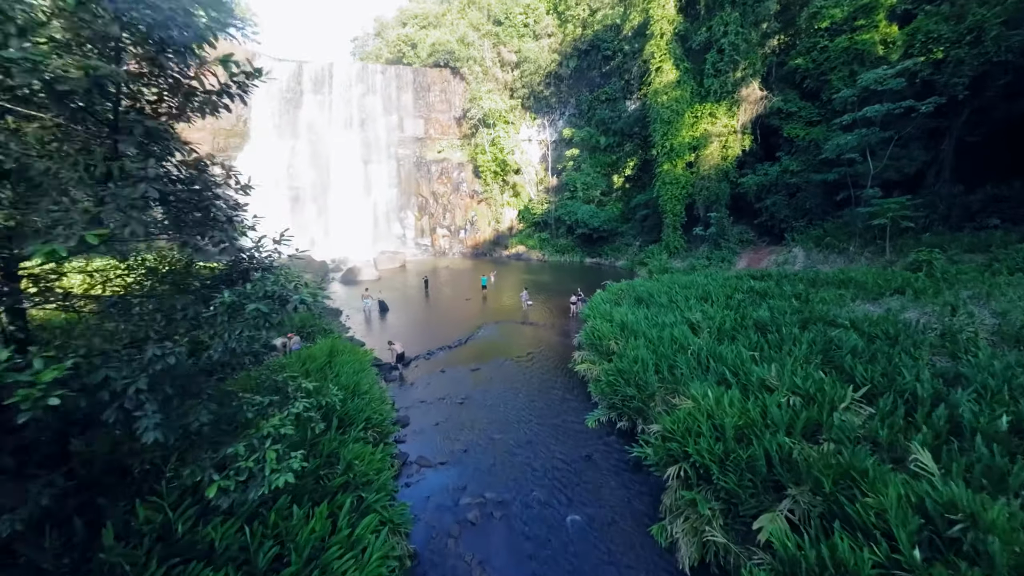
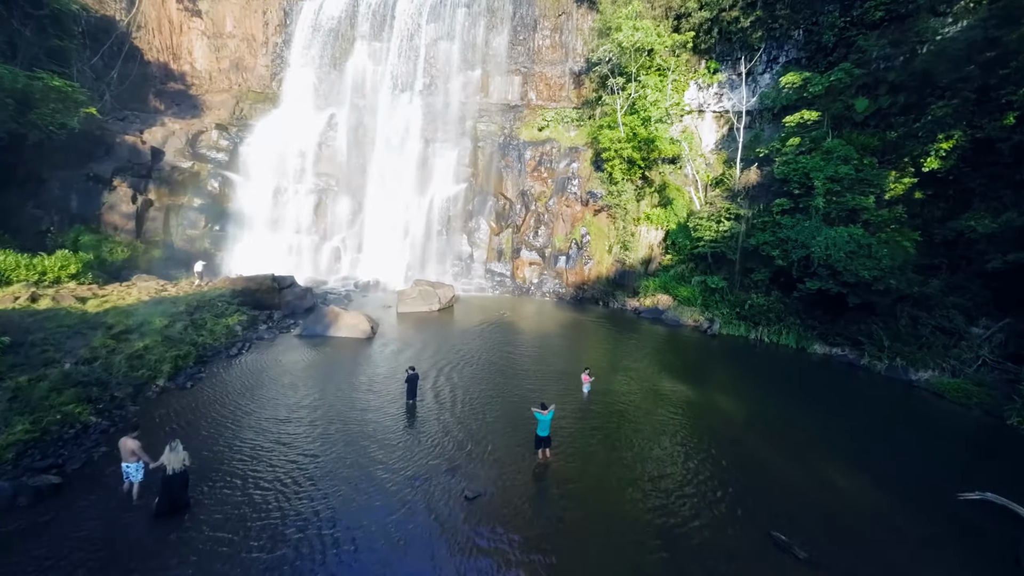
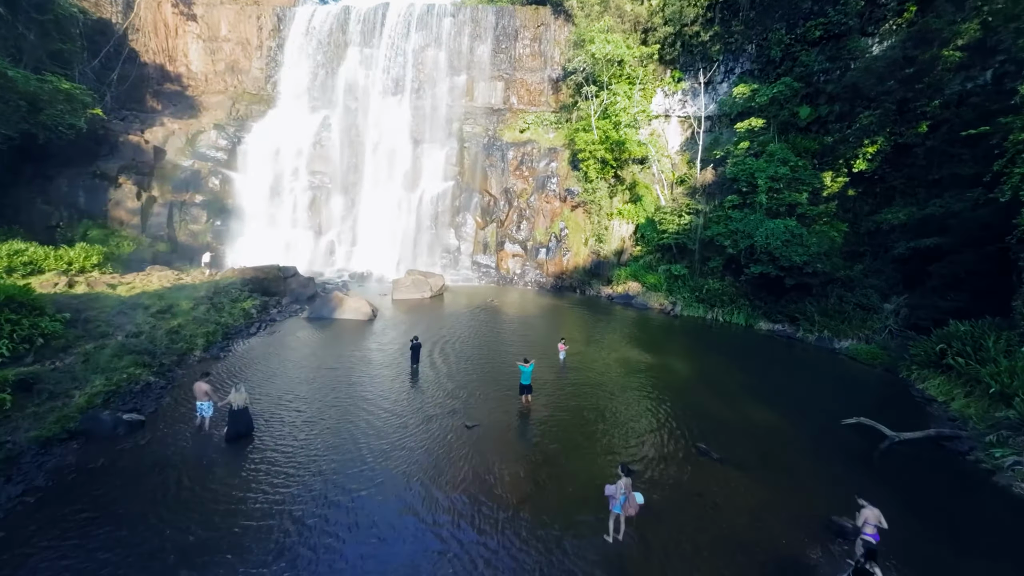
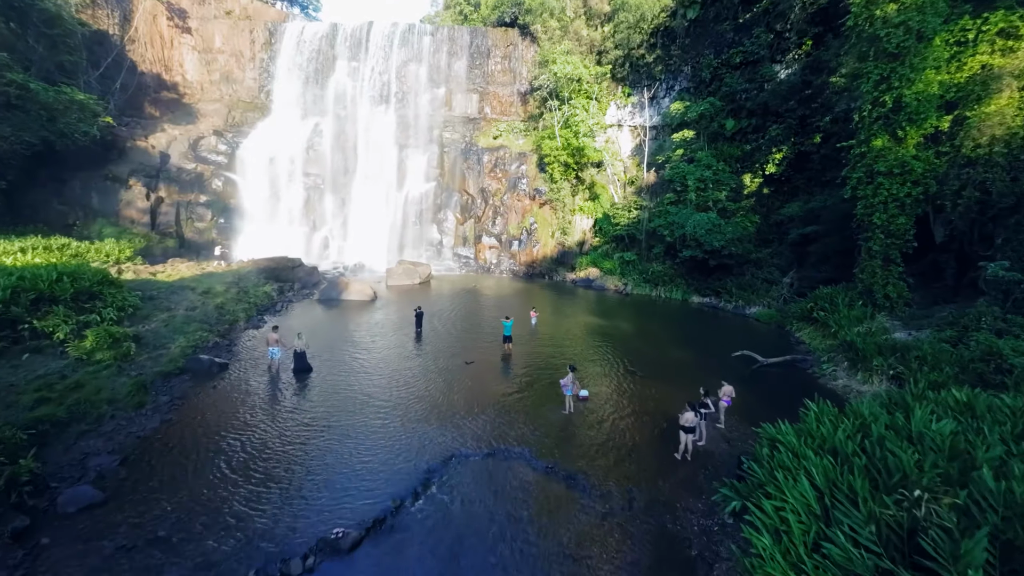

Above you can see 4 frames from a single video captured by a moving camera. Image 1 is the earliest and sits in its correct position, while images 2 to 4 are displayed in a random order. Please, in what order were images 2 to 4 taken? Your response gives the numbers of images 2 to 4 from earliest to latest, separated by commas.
4, 3, 2
